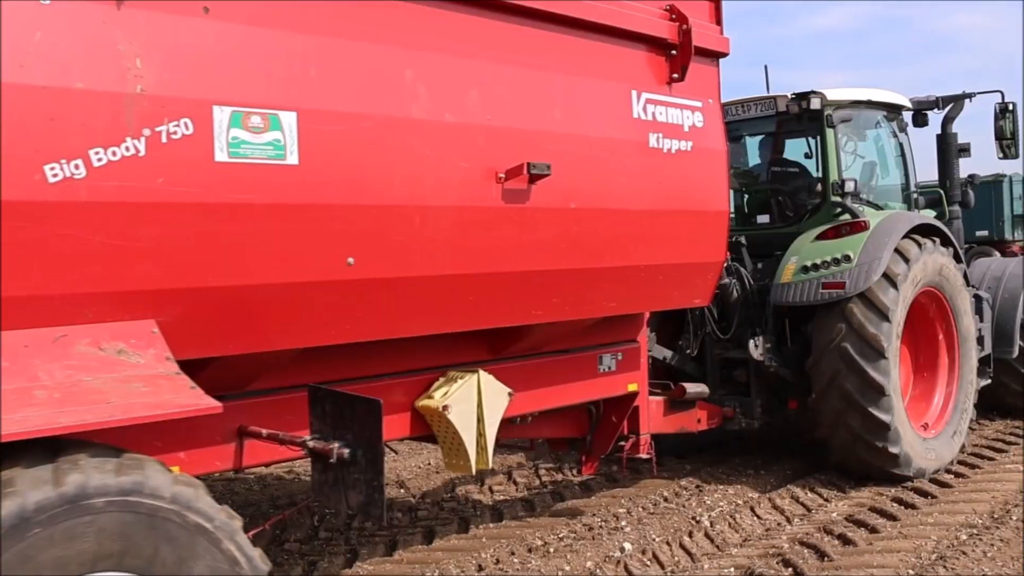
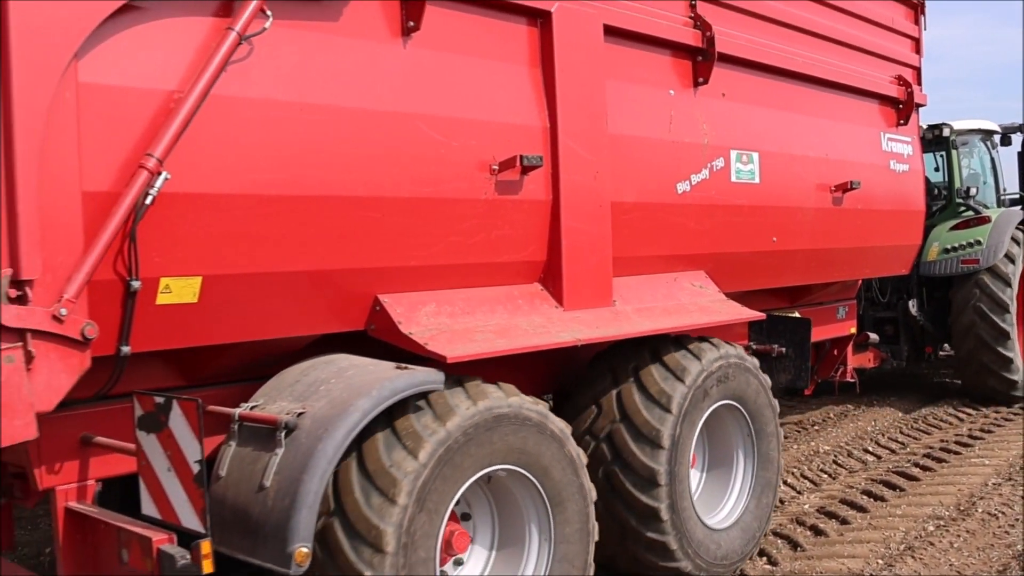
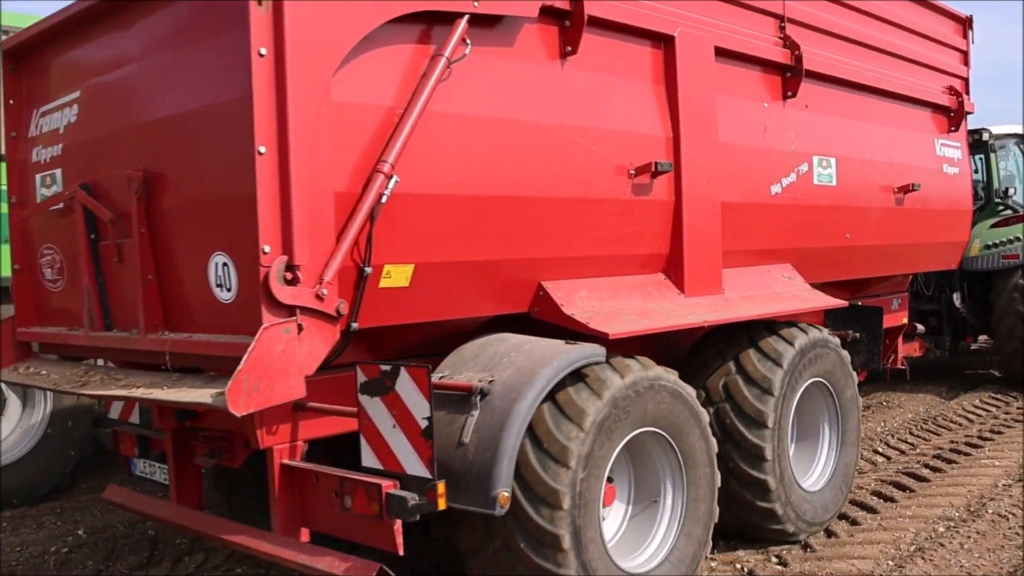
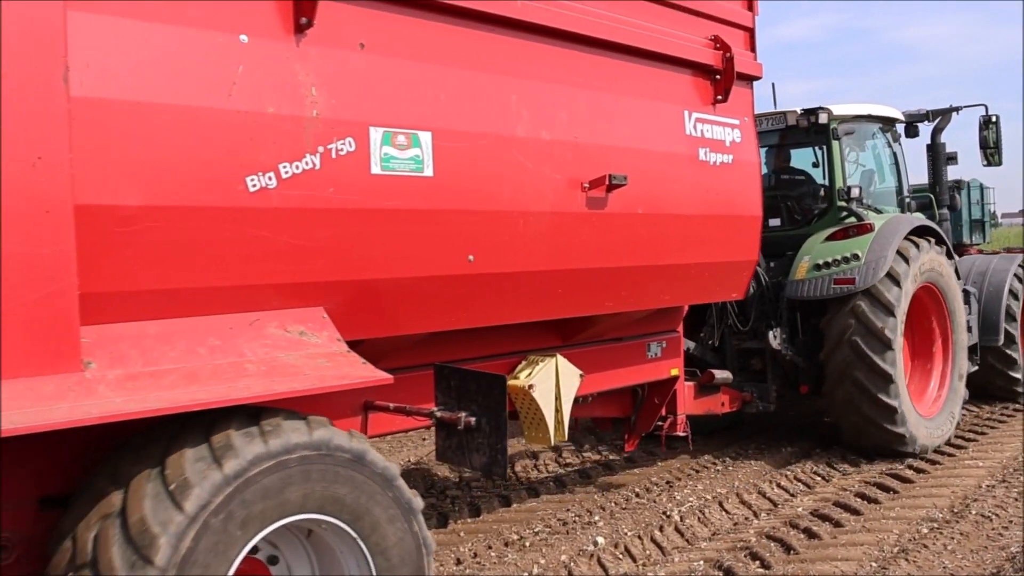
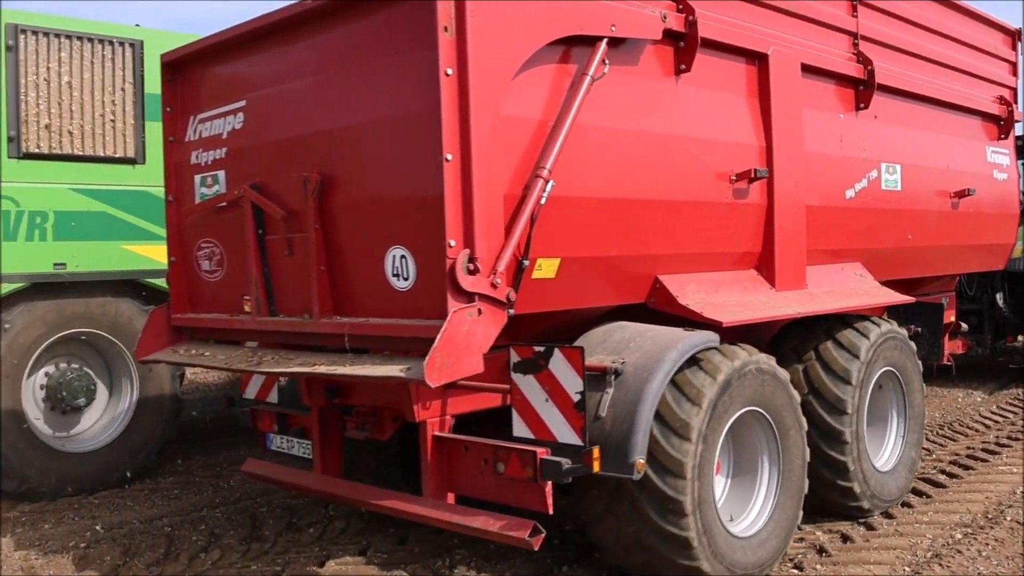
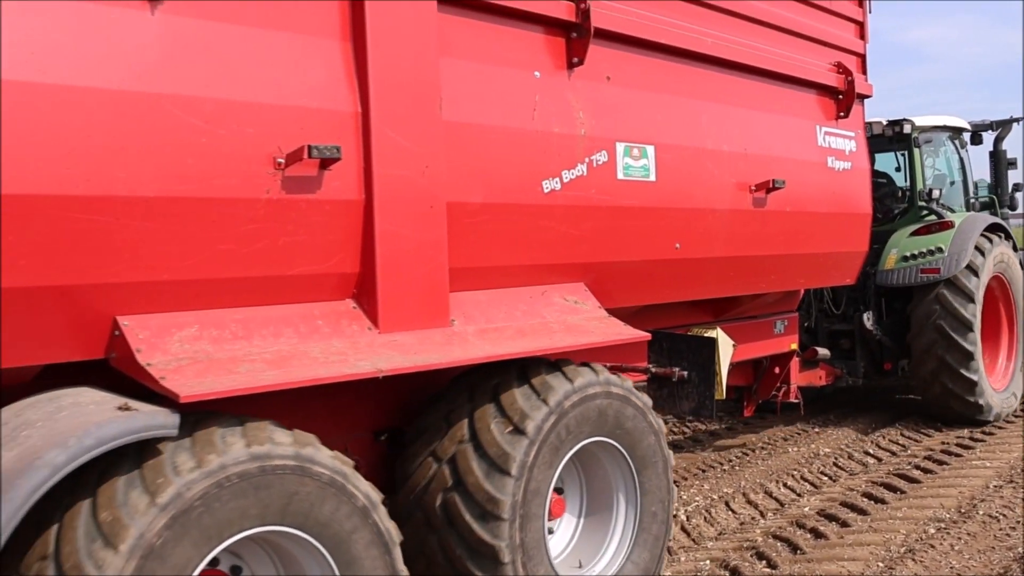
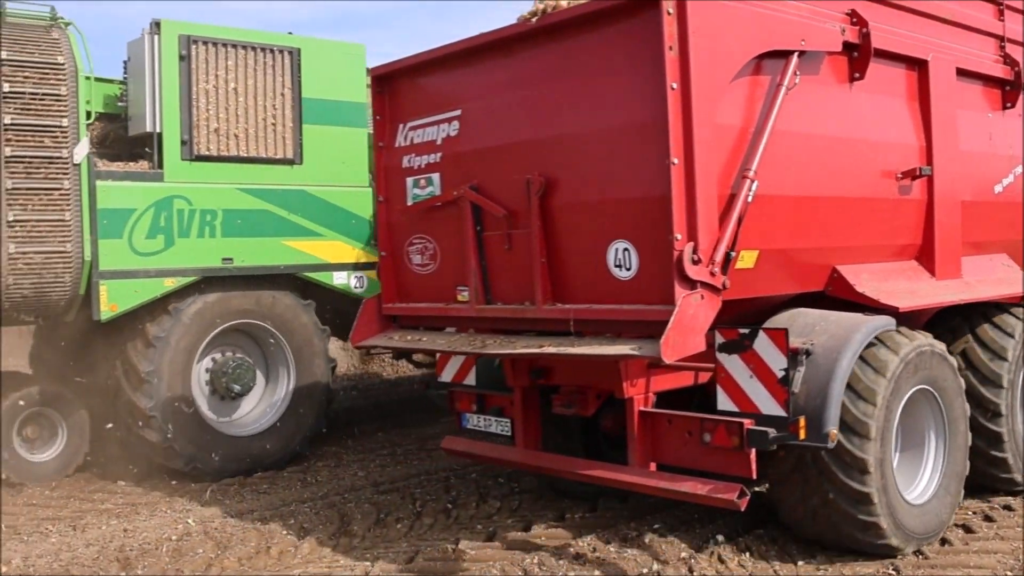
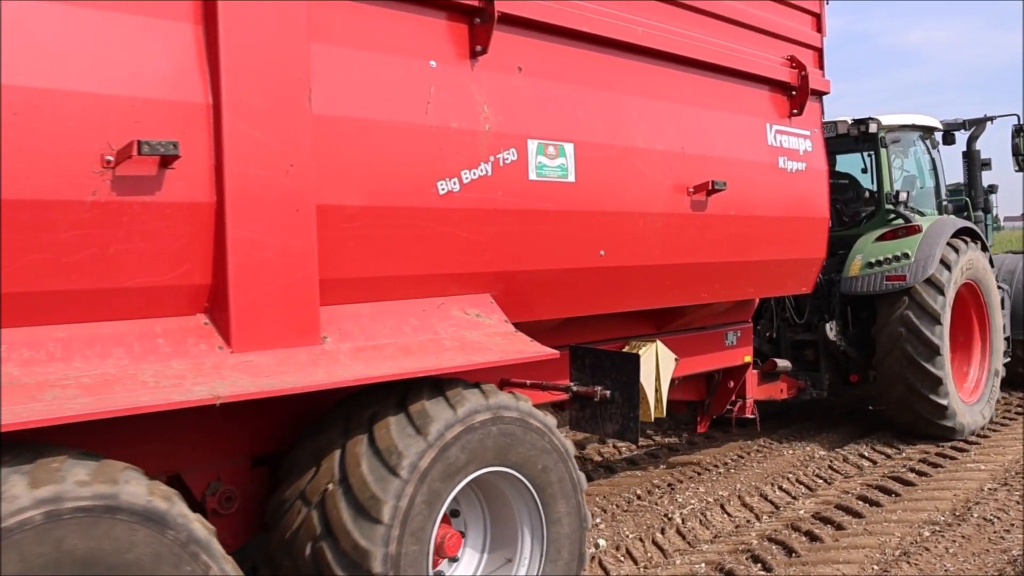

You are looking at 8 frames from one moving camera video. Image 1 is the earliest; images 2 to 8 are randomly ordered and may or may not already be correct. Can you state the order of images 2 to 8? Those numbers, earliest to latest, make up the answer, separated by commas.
4, 8, 6, 2, 3, 5, 7
